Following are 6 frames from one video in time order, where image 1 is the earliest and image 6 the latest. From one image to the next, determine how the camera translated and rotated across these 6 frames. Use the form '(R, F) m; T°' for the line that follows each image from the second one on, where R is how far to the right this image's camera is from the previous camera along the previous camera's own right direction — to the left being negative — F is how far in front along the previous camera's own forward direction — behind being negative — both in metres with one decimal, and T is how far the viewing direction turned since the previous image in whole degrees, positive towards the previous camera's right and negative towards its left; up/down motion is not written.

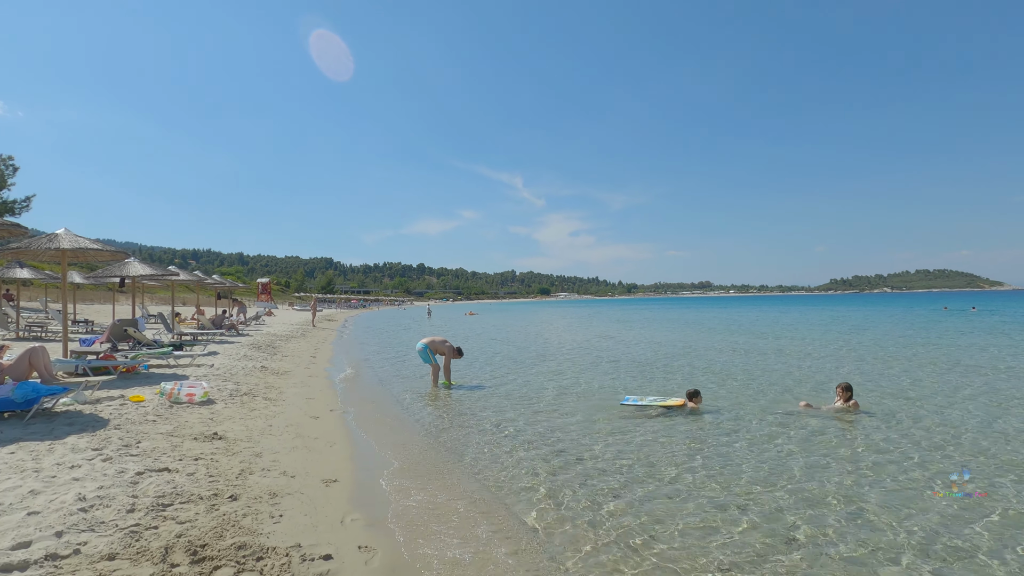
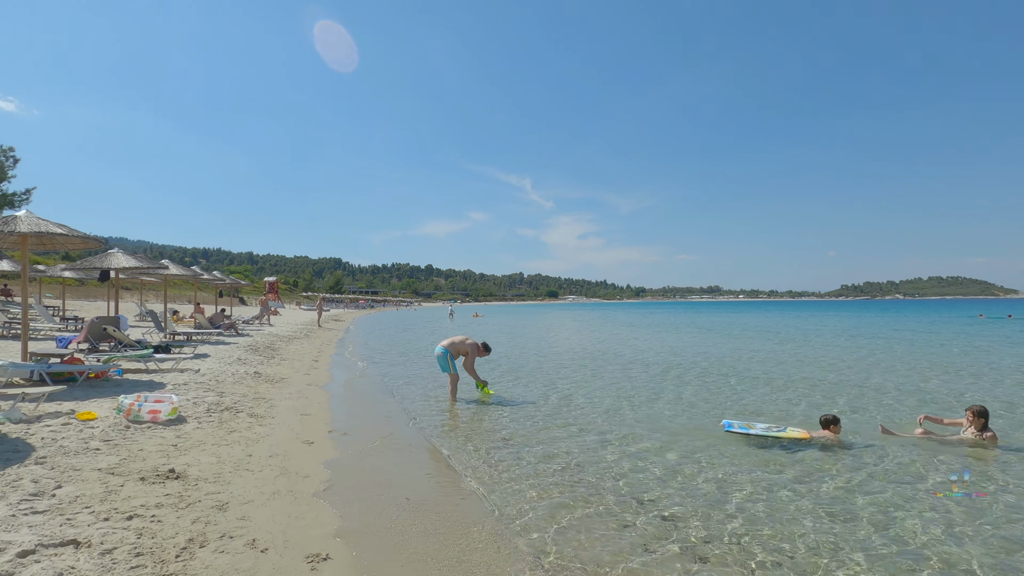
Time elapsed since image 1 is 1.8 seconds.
(-0.4, +1.6) m; -1°
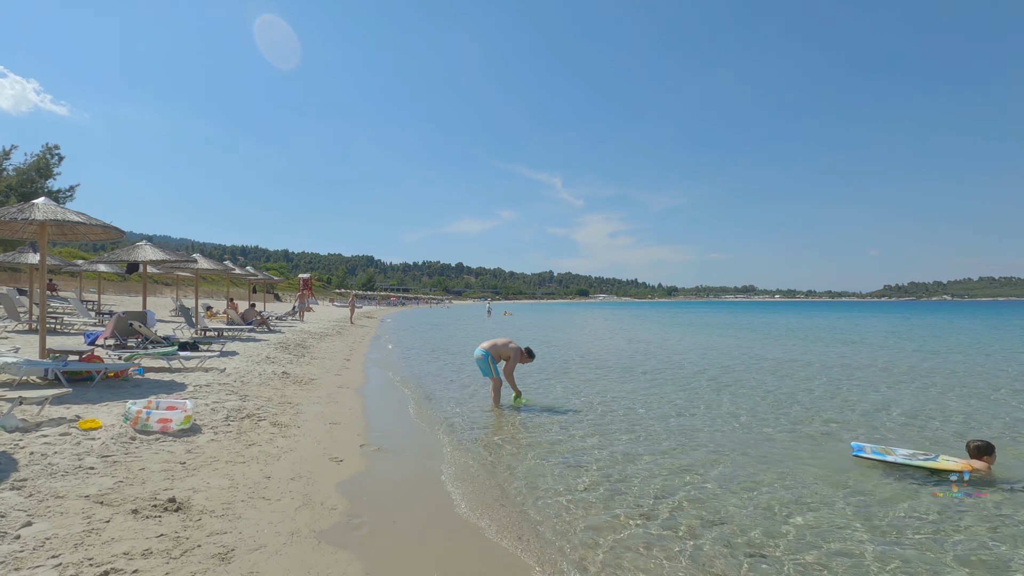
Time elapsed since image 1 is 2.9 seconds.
(-0.3, +1.0) m; -3°
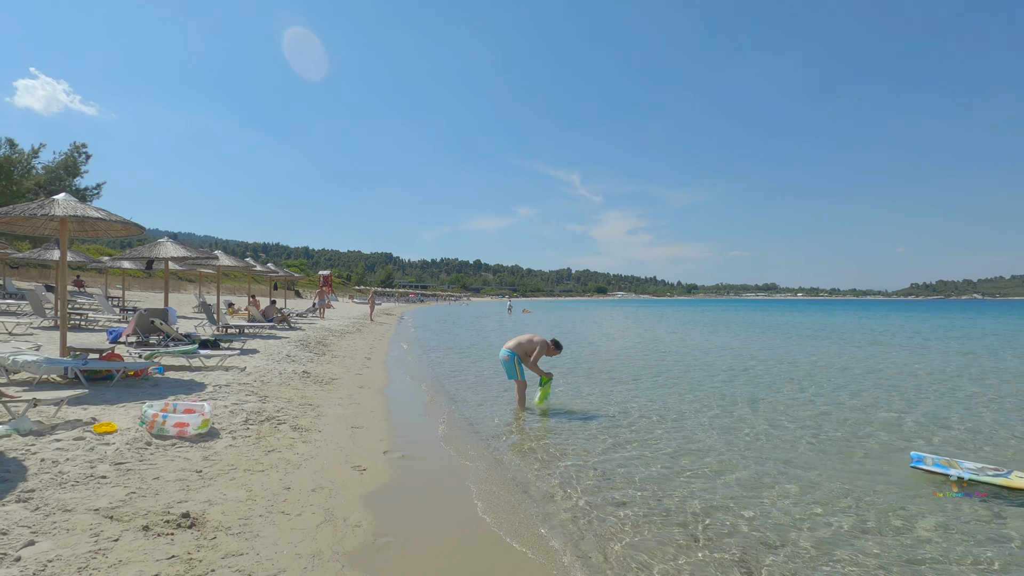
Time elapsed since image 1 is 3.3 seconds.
(-0.2, +0.4) m; -2°
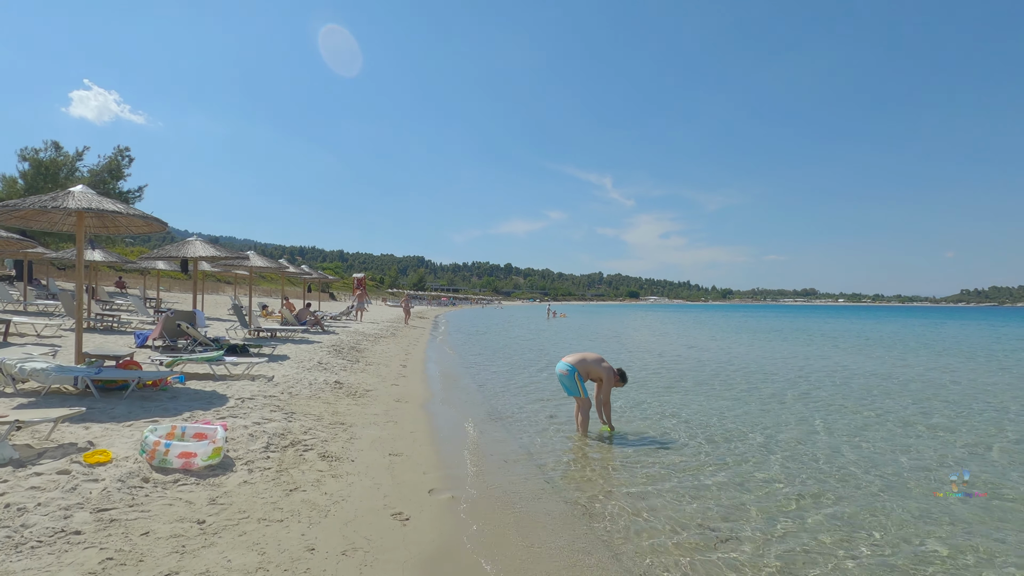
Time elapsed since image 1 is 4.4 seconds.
(-0.4, +1.1) m; -3°
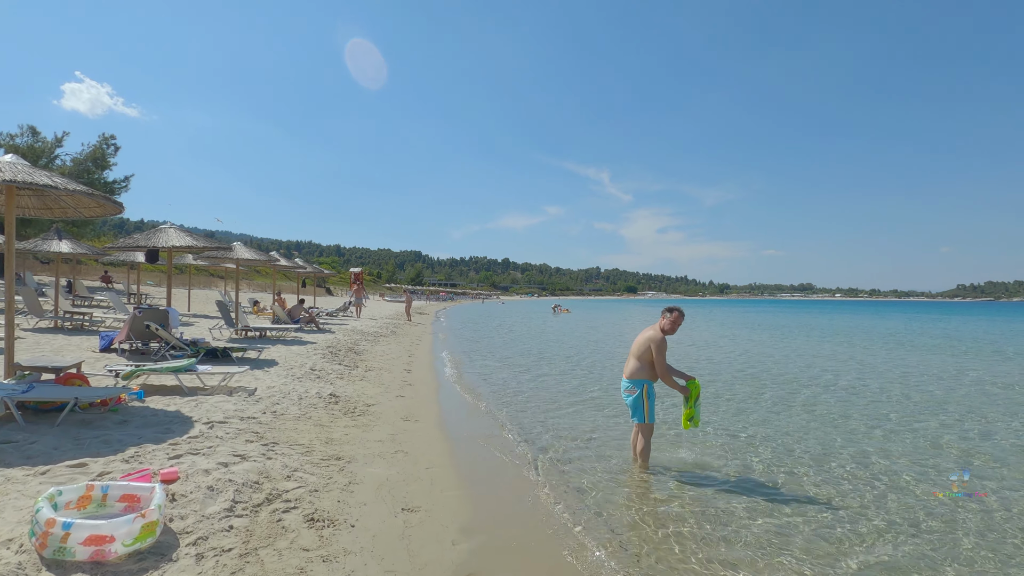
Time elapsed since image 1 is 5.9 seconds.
(-0.5, +1.5) m; 0°
